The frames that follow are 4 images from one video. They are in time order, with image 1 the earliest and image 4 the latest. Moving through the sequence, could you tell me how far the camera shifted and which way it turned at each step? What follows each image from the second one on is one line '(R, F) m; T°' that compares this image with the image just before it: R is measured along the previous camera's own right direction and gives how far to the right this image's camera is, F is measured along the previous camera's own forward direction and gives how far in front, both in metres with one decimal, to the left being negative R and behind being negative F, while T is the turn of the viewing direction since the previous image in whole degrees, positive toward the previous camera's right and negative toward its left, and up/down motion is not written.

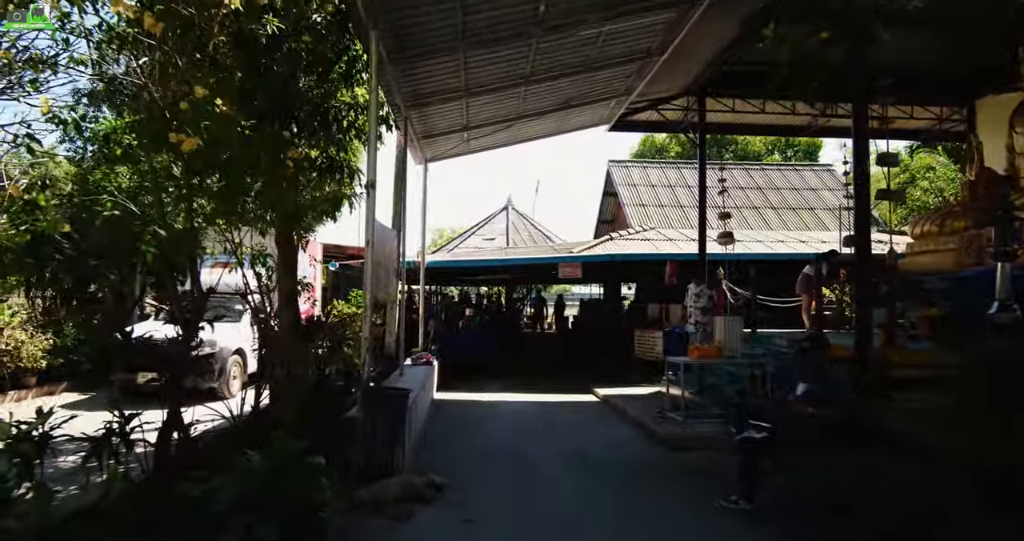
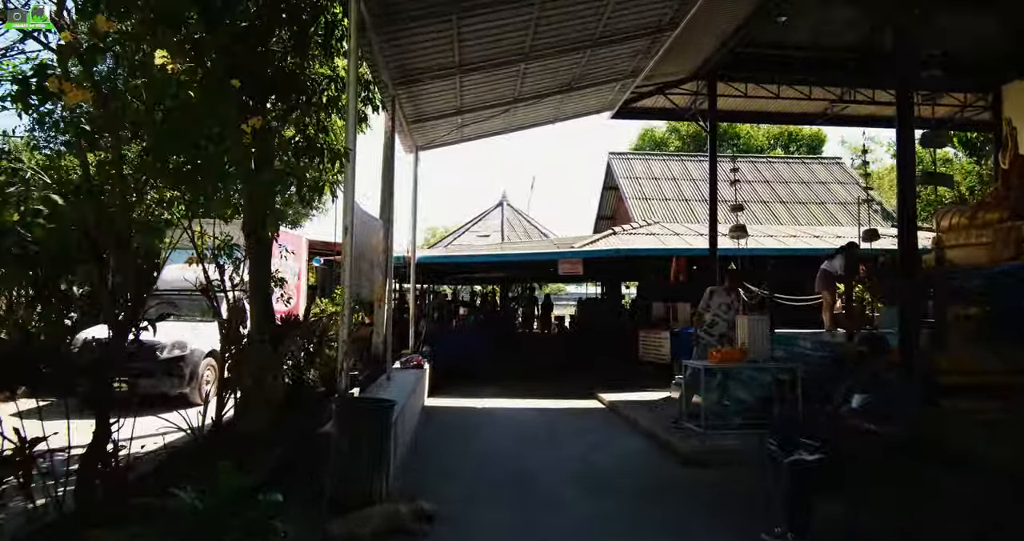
(-0.1, +0.8) m; +1°
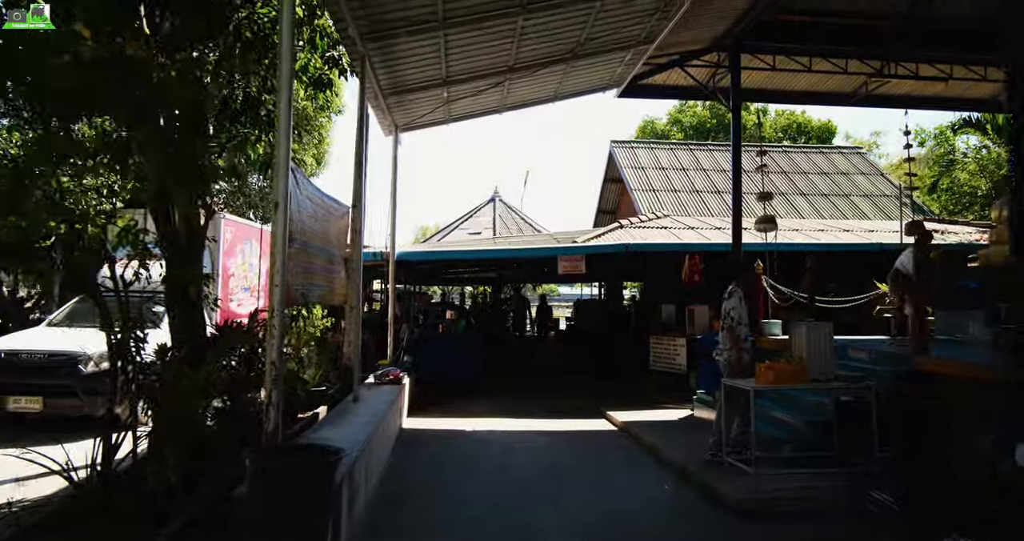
(0.0, +1.4) m; +1°
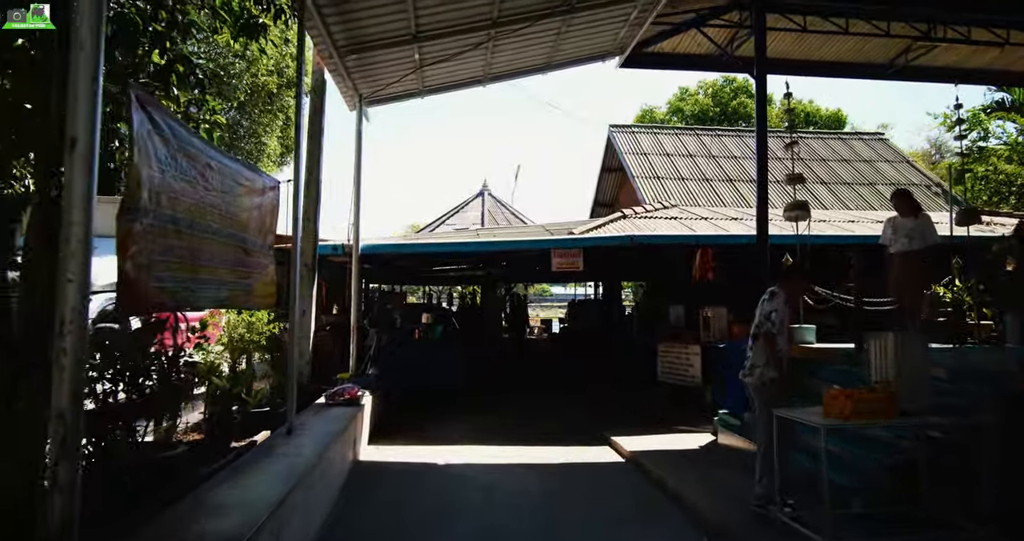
(+0.1, +1.4) m; +1°
